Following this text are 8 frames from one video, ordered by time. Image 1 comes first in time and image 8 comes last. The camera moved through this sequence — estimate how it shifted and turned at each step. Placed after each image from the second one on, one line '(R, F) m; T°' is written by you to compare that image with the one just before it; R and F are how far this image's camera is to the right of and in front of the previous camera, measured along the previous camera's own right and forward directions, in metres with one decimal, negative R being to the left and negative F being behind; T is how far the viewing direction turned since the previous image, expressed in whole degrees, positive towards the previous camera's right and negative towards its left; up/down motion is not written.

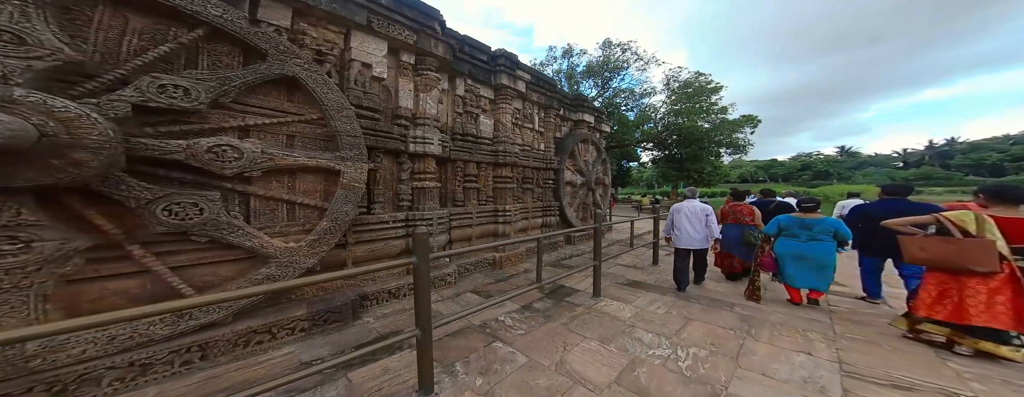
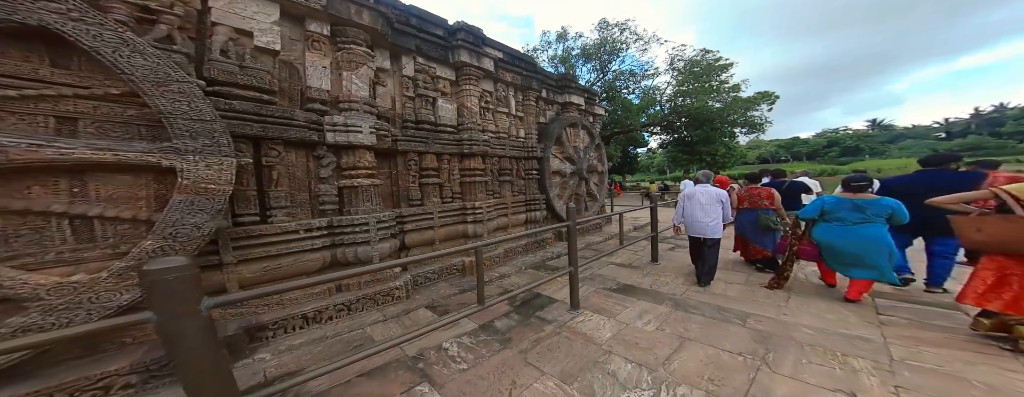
(+0.5, +0.5) m; -2°
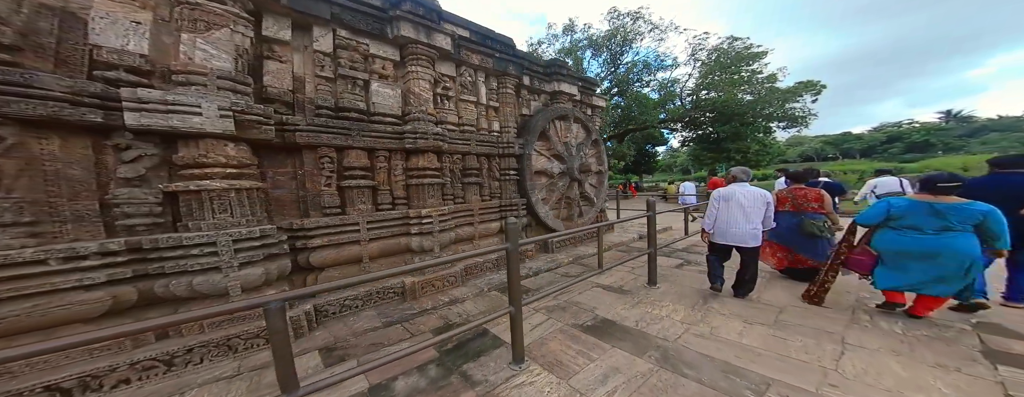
(+0.7, +0.7) m; -4°
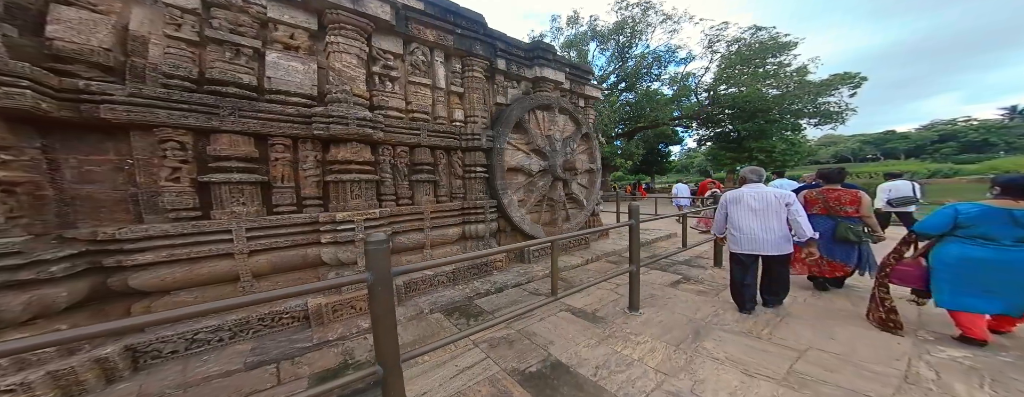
(+0.6, +0.6) m; -3°
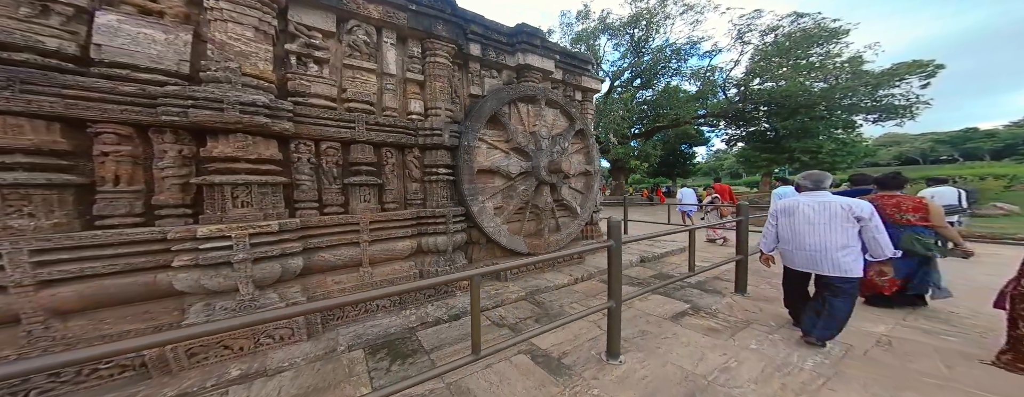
(+0.6, +0.6) m; -4°
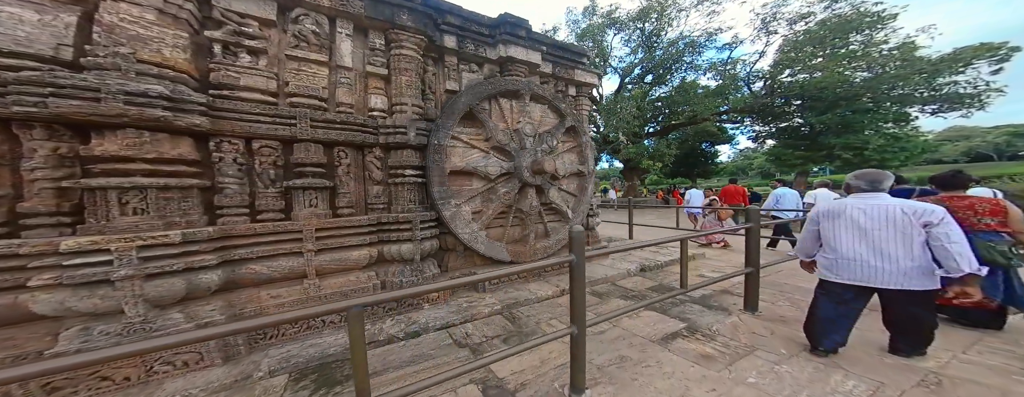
(+0.5, +0.3) m; -3°
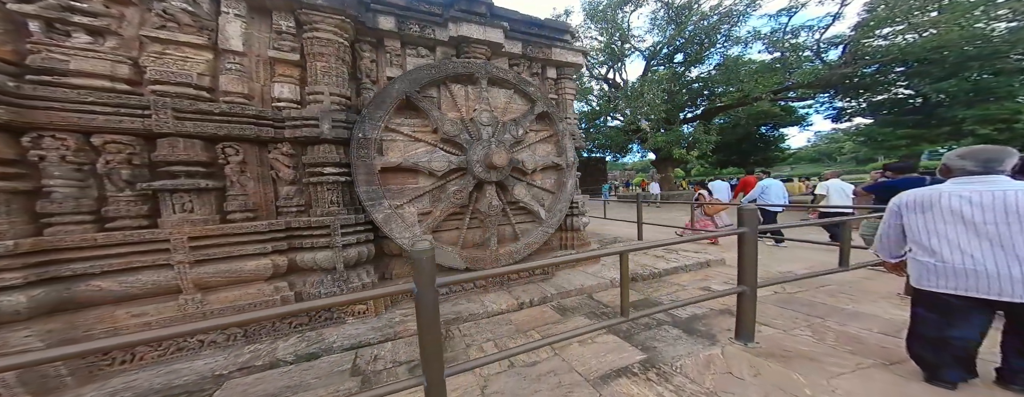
(+1.0, +0.5) m; -7°
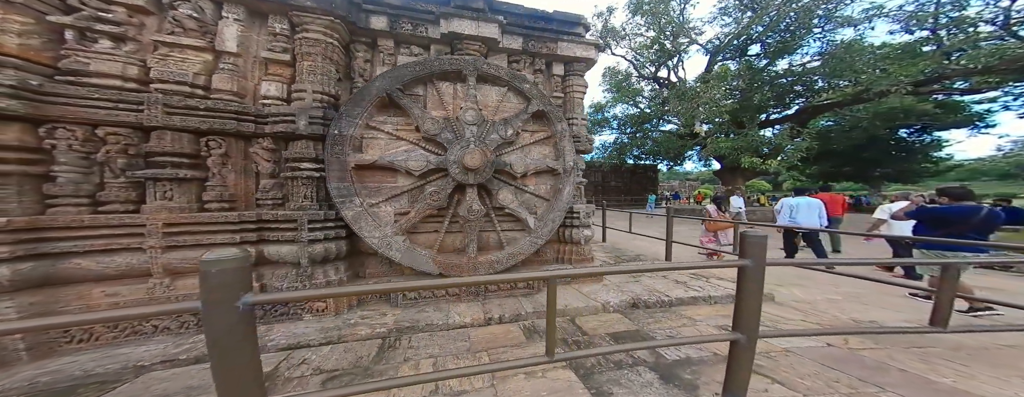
(+0.8, +0.3) m; -10°
